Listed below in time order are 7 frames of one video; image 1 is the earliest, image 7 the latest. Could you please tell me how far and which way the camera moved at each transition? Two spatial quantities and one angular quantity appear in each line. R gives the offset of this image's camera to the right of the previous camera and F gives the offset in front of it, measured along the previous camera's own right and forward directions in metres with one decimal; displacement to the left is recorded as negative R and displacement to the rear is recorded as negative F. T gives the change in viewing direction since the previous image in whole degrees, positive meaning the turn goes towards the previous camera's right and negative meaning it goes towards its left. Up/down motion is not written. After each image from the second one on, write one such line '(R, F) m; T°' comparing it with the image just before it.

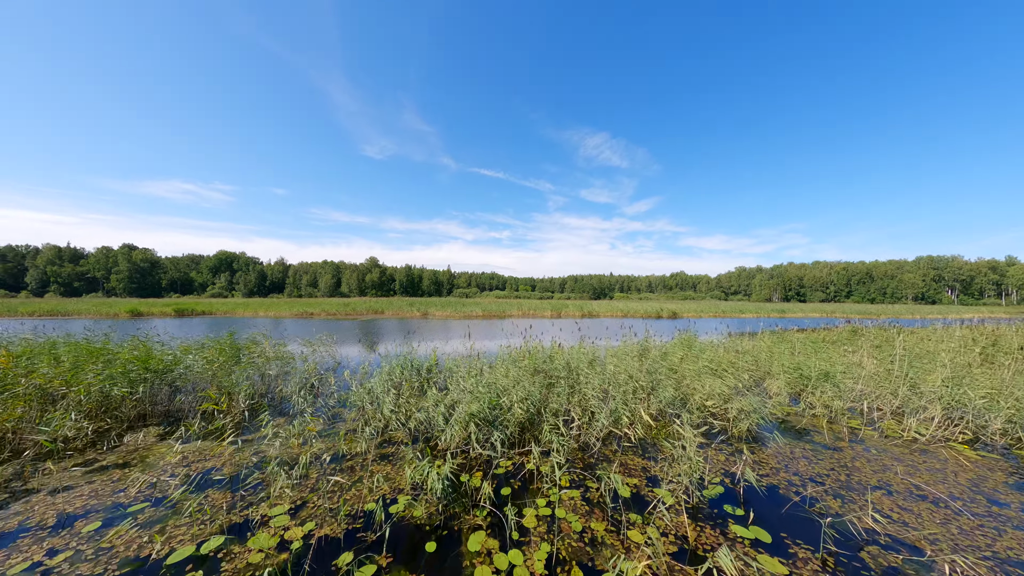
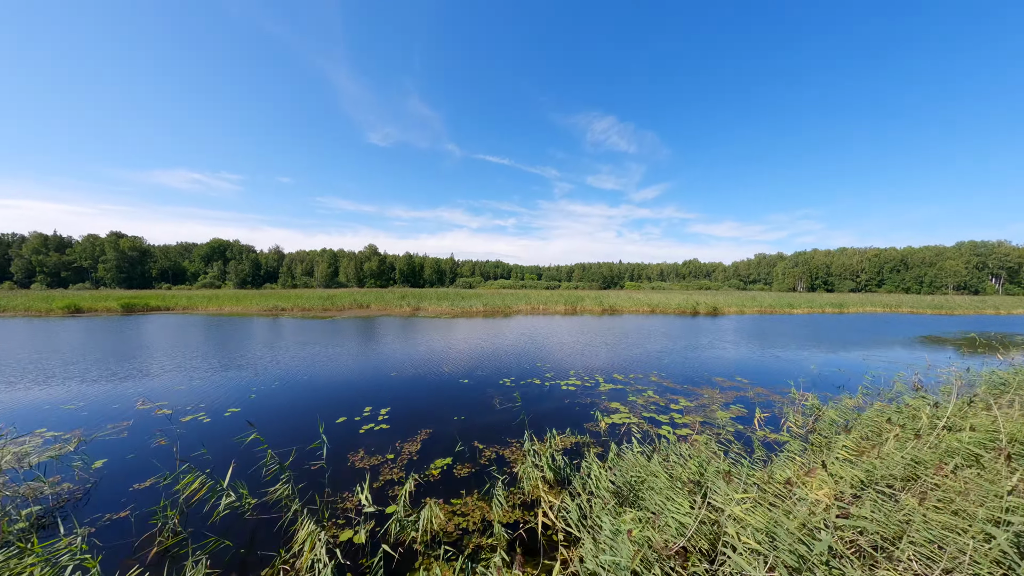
(-0.1, +4.3) m; -1°
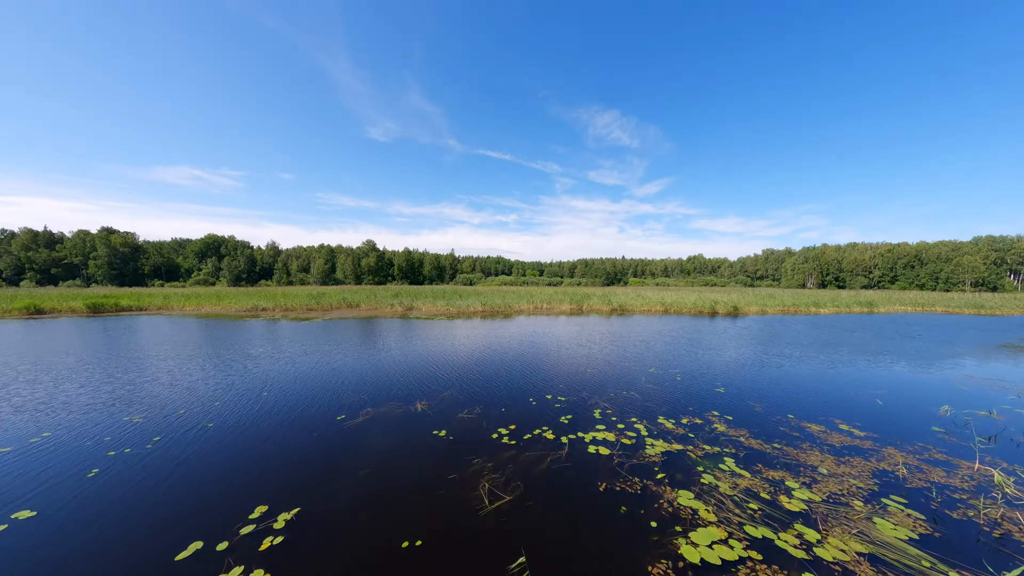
(0.0, +1.8) m; 0°
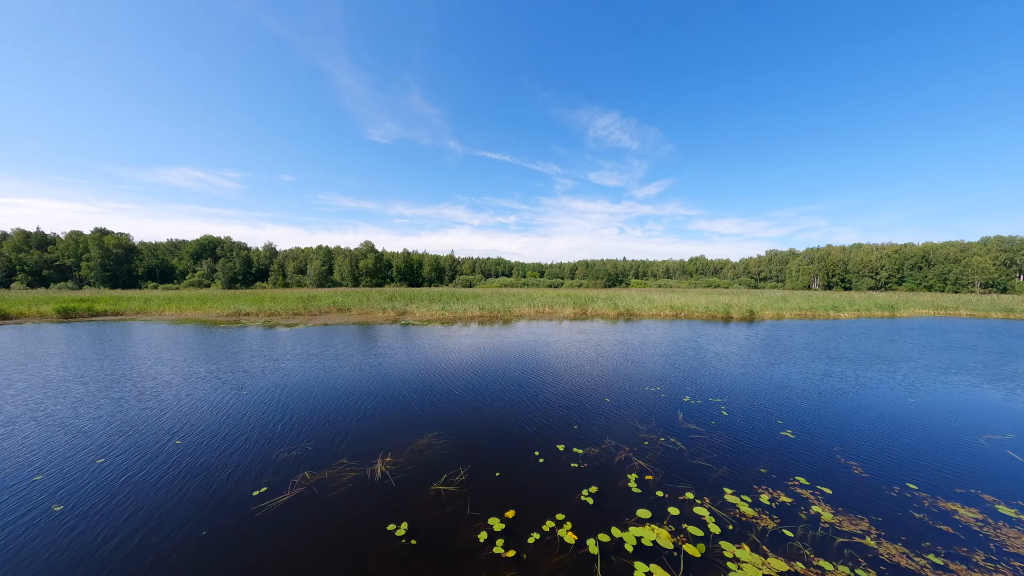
(0.0, +1.3) m; 0°
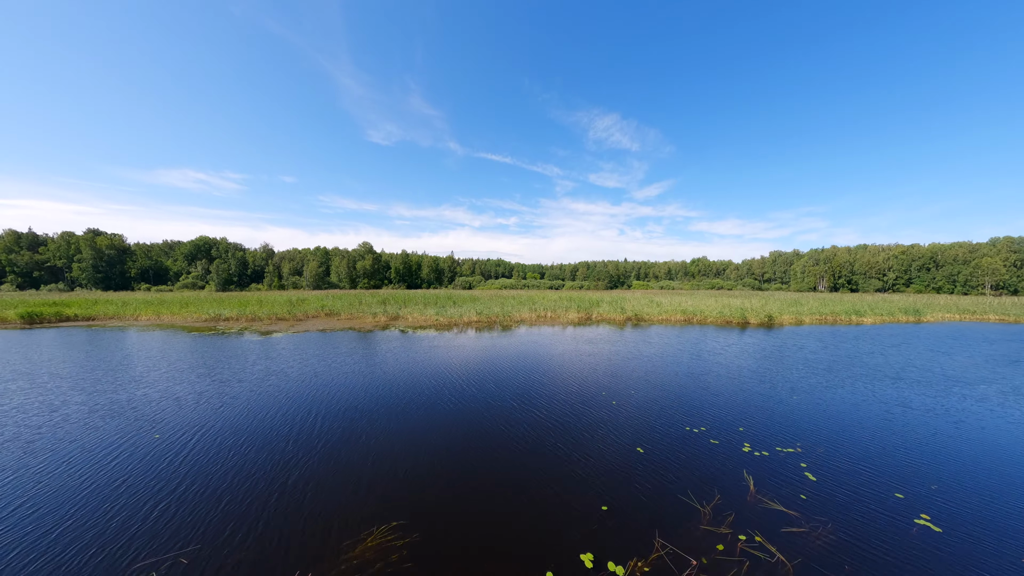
(0.0, +1.3) m; 0°
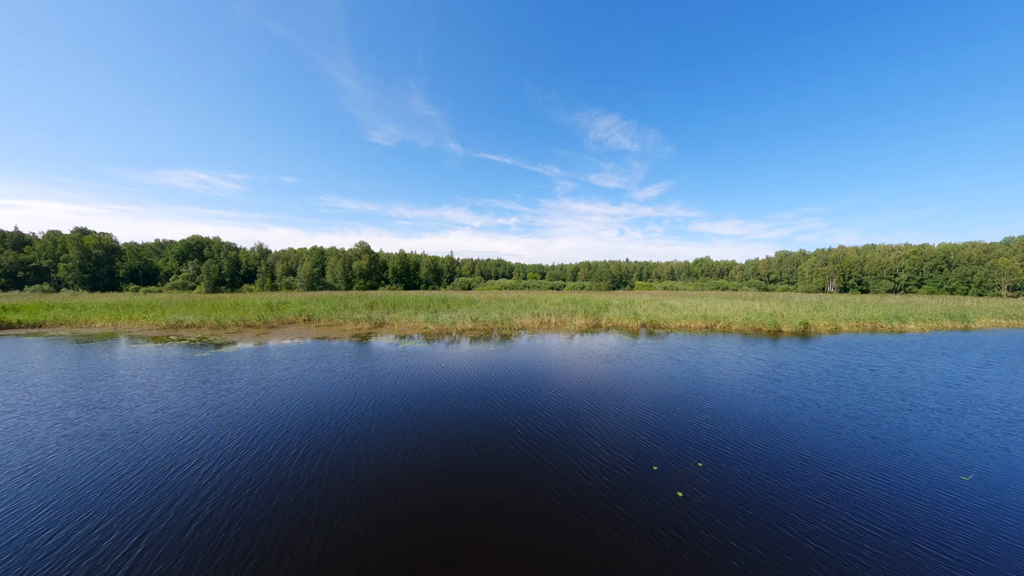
(0.0, +2.0) m; 0°
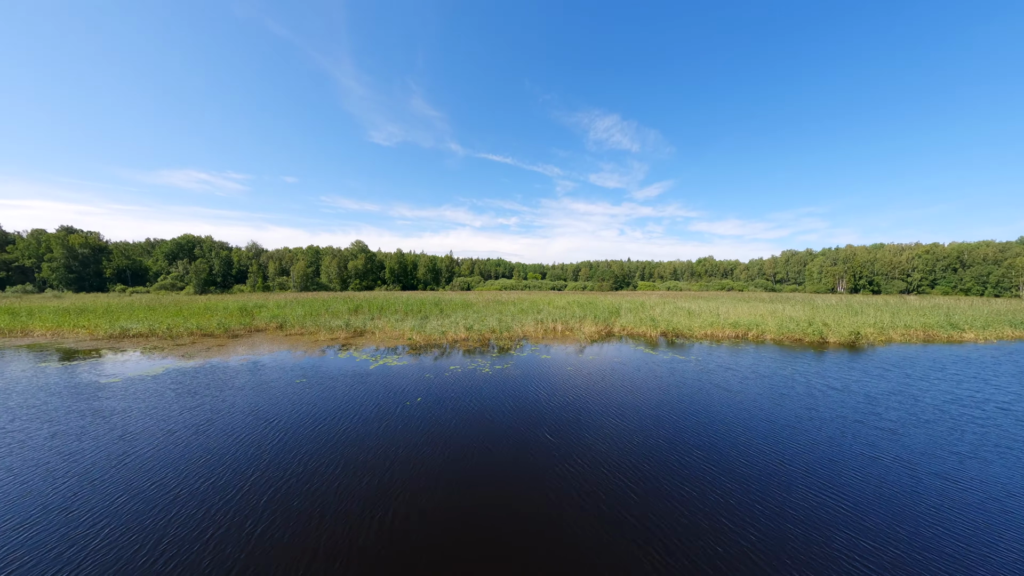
(0.0, +2.1) m; 0°
